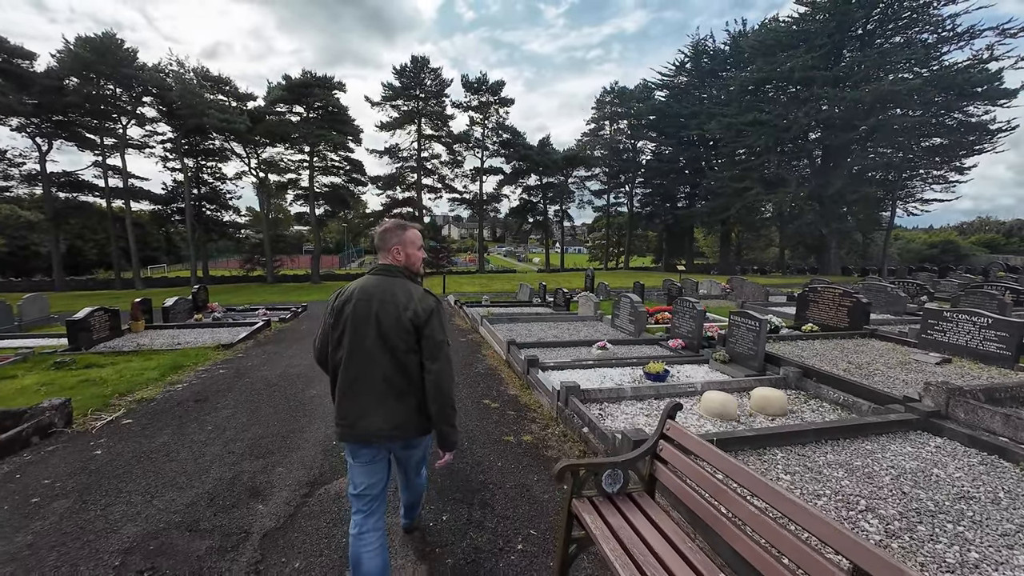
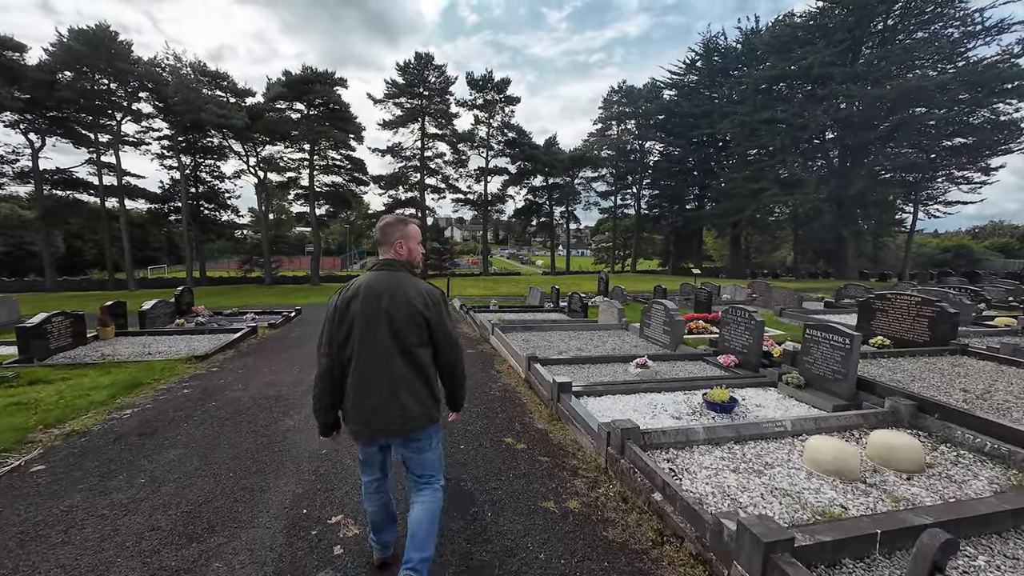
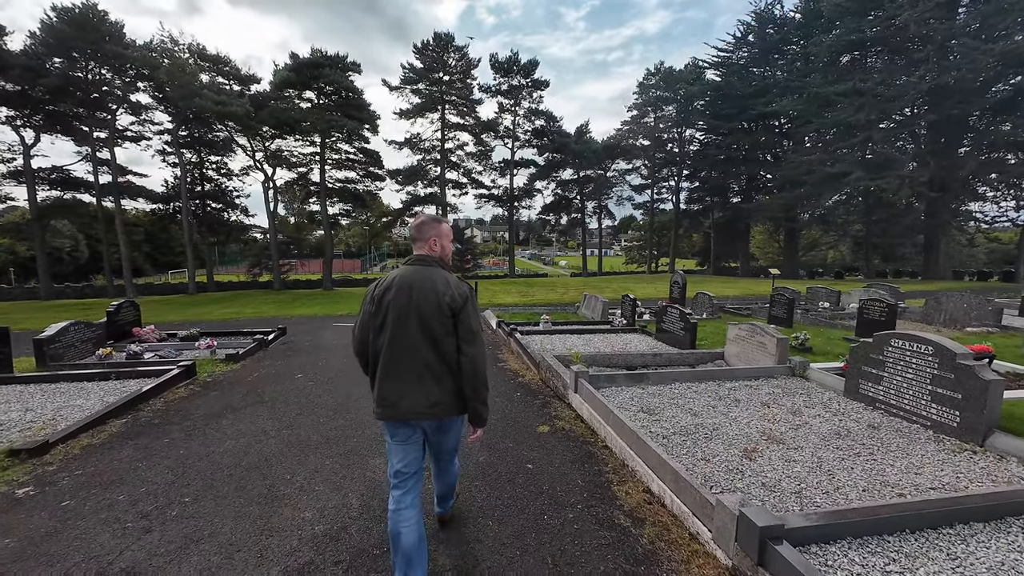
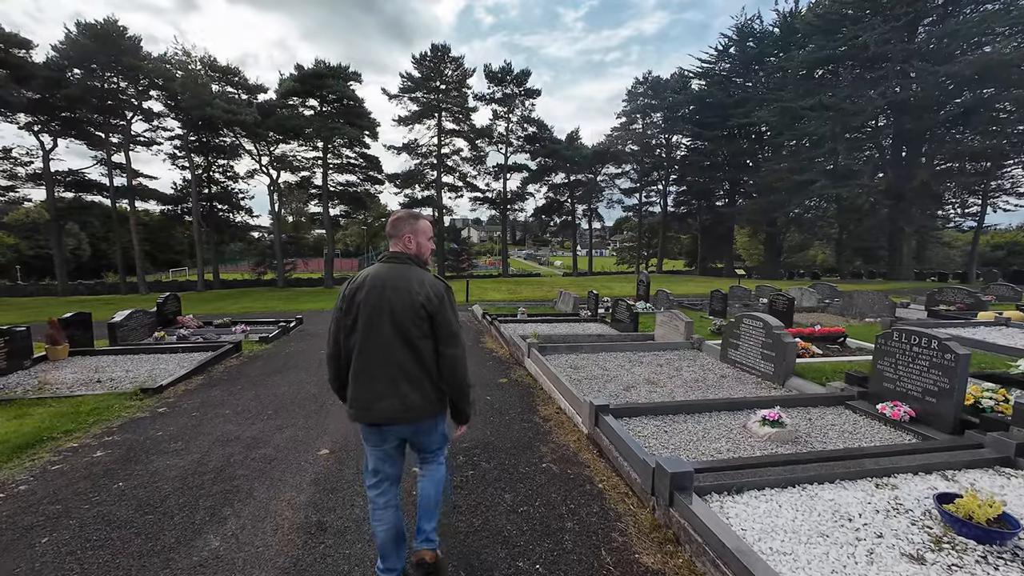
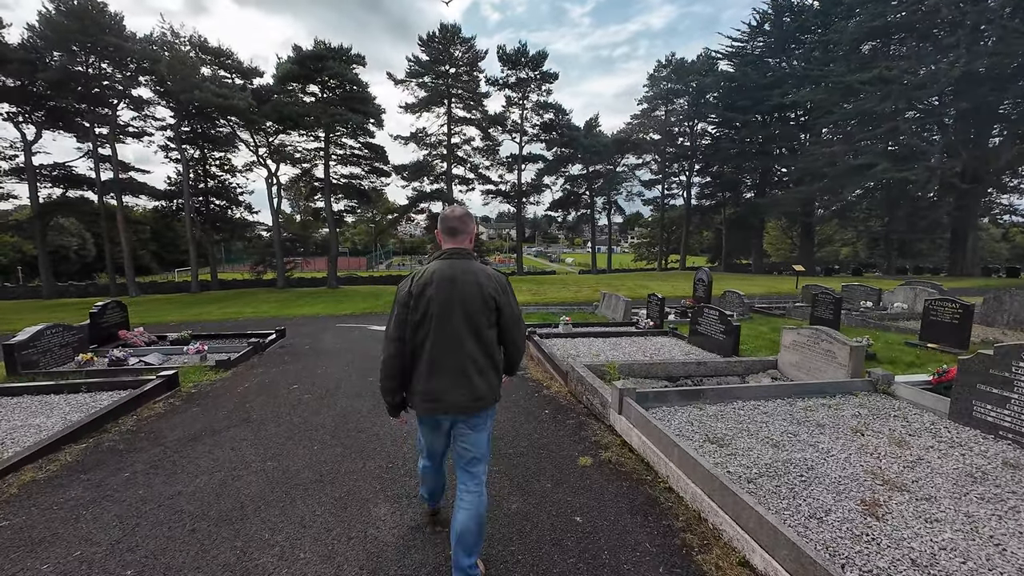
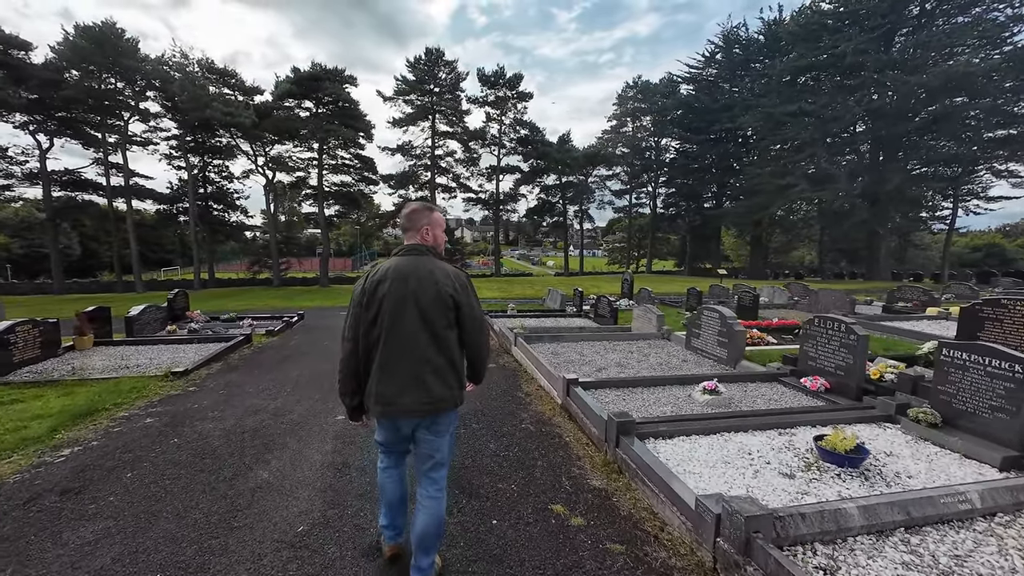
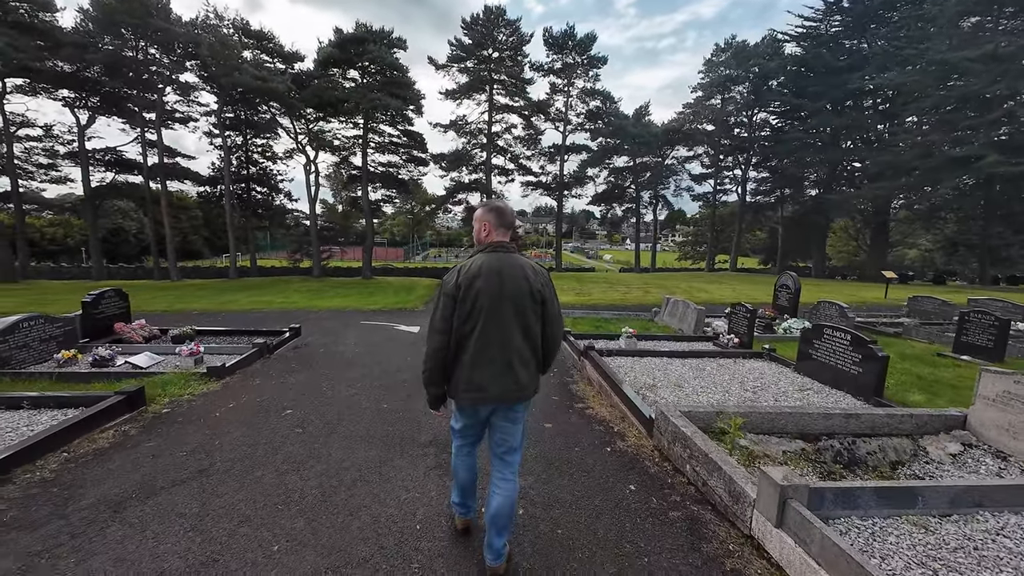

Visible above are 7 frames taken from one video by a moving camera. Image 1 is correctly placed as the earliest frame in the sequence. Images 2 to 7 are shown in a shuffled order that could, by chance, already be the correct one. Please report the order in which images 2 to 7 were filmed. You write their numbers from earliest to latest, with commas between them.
2, 6, 4, 3, 5, 7
